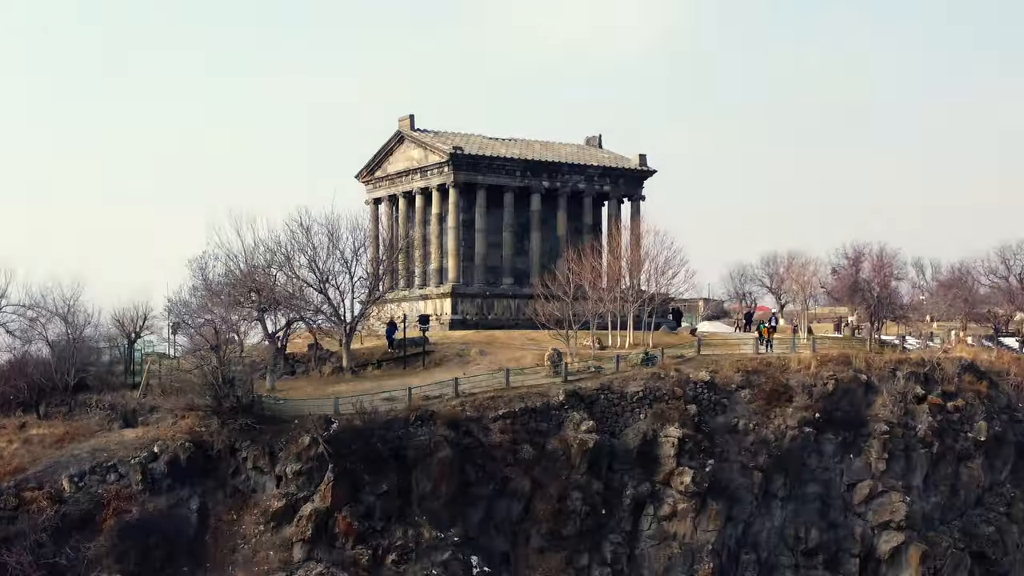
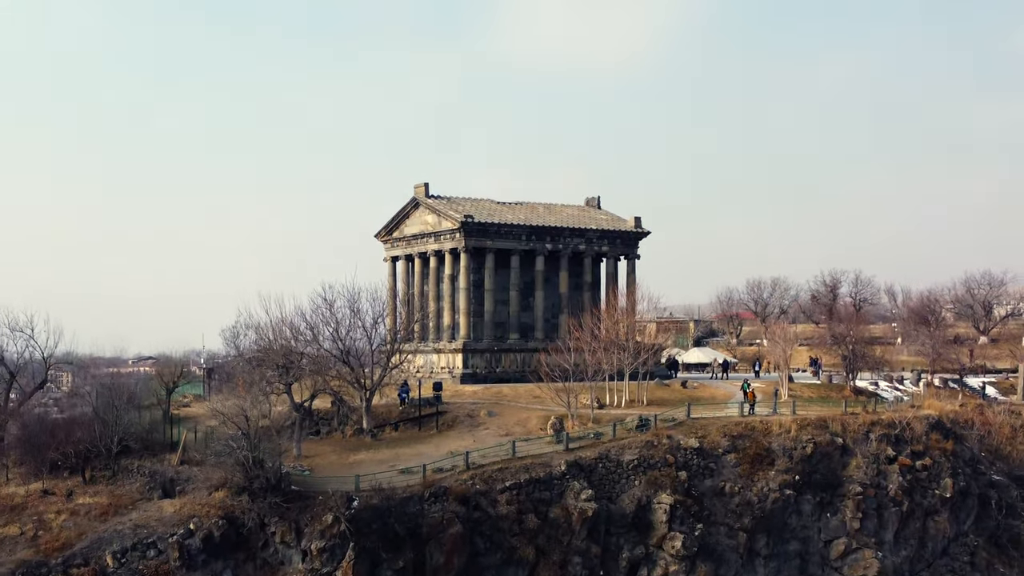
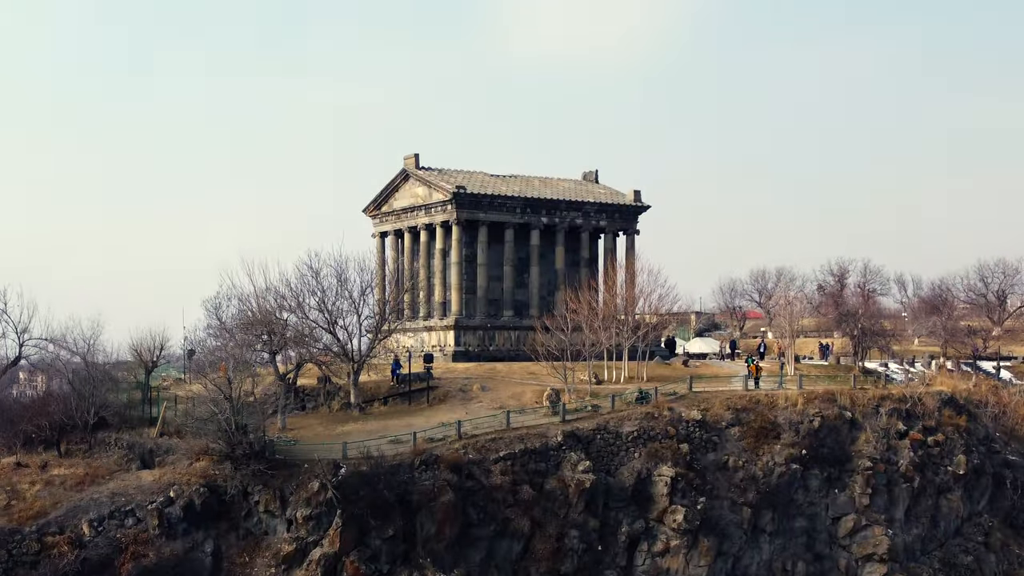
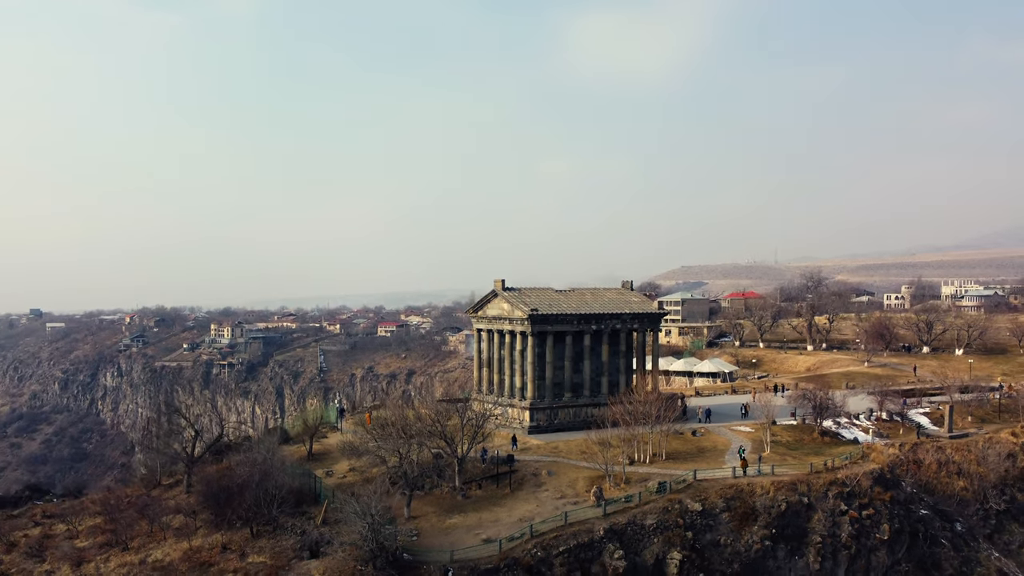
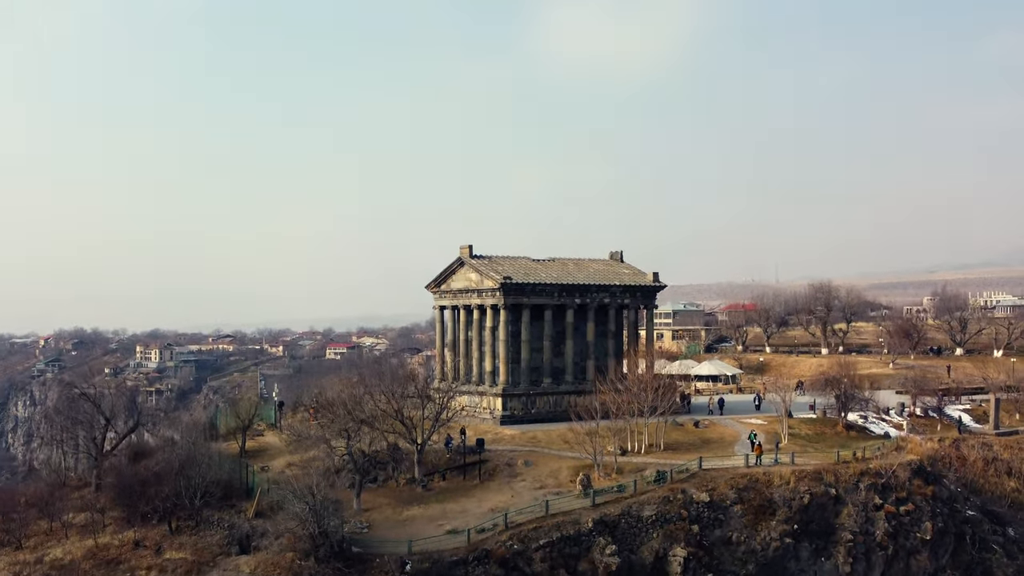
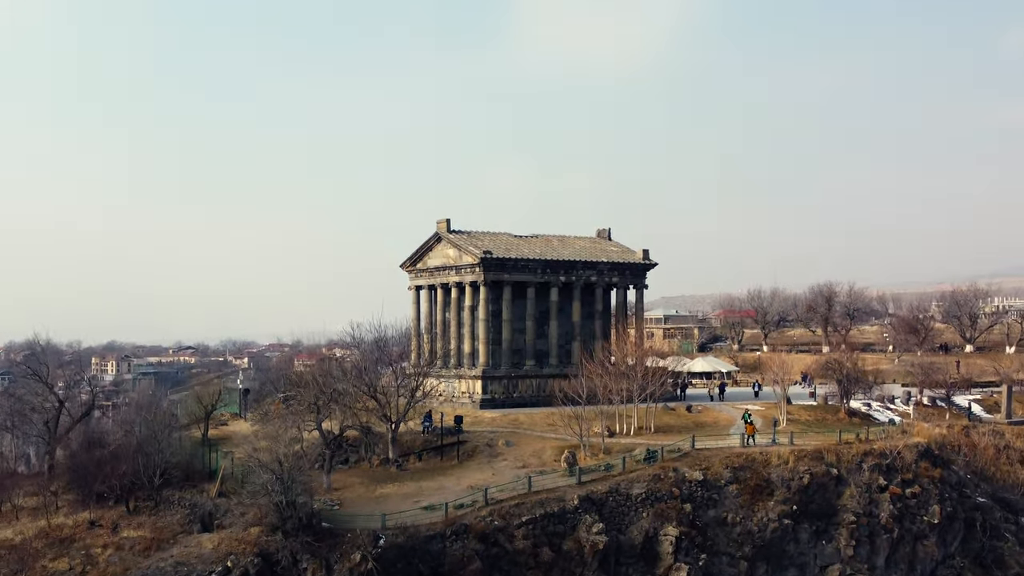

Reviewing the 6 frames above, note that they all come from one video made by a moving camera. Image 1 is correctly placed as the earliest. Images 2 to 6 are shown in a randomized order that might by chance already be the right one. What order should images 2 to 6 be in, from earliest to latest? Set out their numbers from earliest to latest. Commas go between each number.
3, 2, 6, 5, 4
